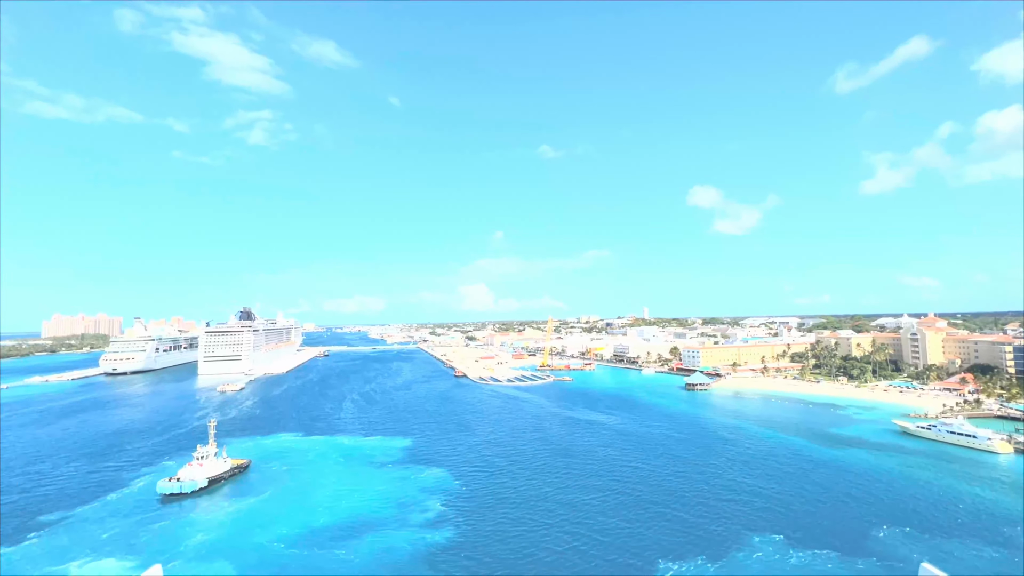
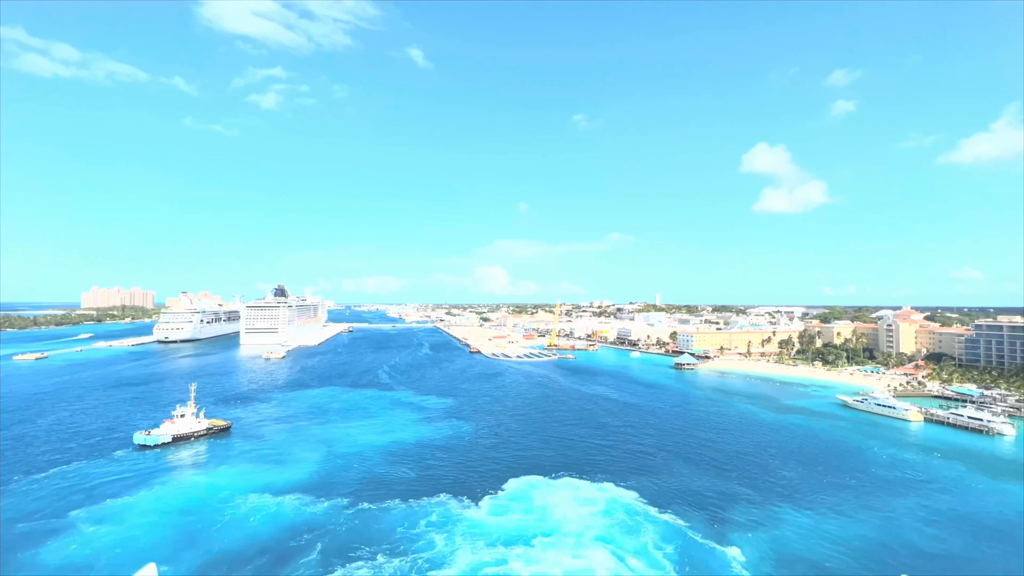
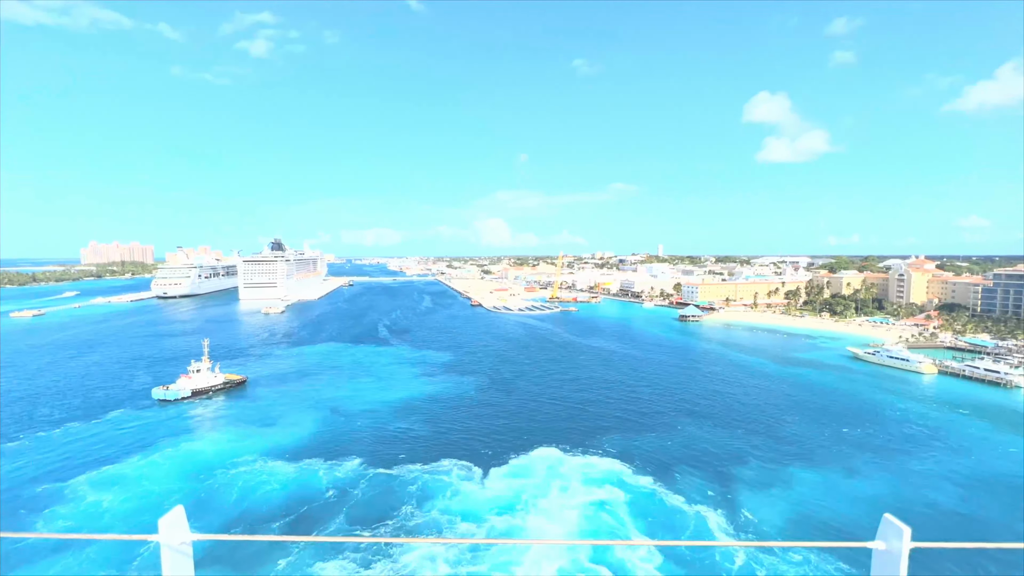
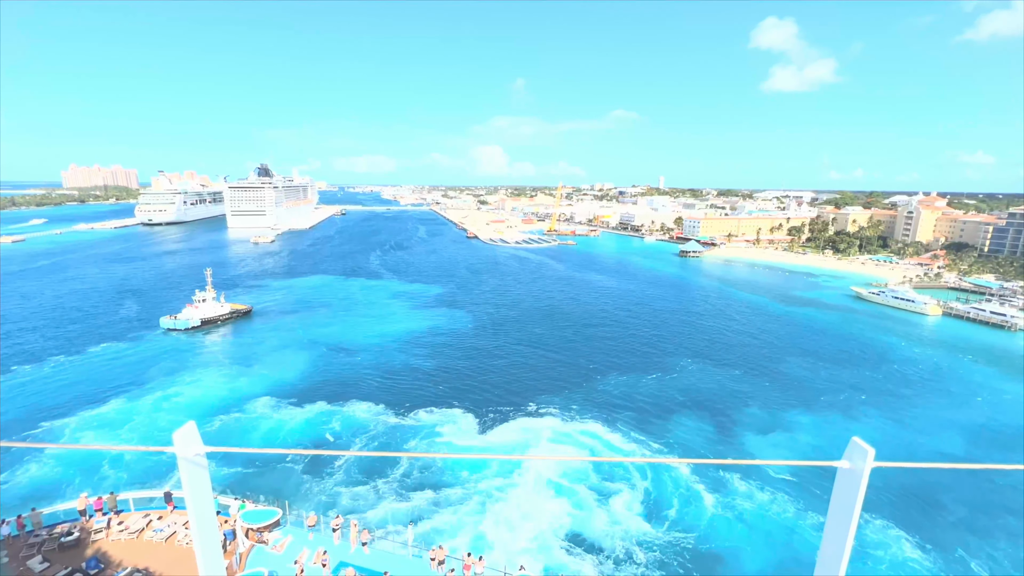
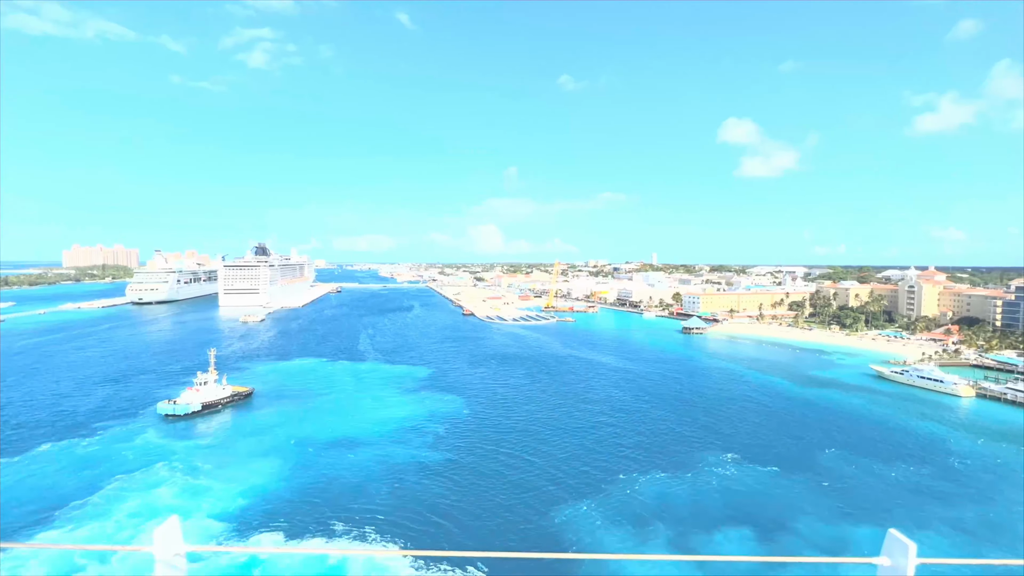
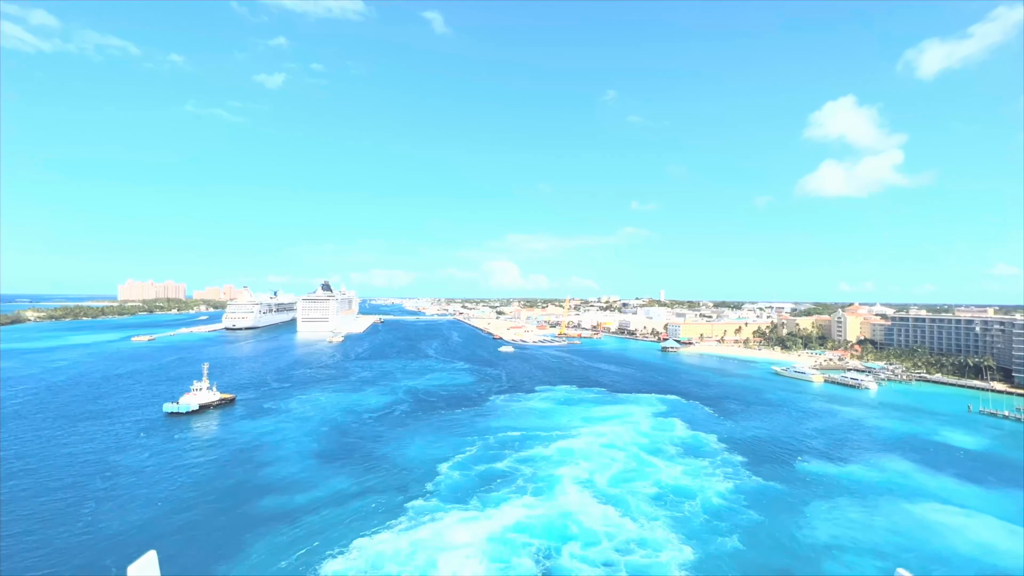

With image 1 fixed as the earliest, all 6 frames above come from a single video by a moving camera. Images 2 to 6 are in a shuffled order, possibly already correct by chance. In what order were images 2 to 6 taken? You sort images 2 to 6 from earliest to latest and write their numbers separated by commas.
5, 4, 3, 2, 6
